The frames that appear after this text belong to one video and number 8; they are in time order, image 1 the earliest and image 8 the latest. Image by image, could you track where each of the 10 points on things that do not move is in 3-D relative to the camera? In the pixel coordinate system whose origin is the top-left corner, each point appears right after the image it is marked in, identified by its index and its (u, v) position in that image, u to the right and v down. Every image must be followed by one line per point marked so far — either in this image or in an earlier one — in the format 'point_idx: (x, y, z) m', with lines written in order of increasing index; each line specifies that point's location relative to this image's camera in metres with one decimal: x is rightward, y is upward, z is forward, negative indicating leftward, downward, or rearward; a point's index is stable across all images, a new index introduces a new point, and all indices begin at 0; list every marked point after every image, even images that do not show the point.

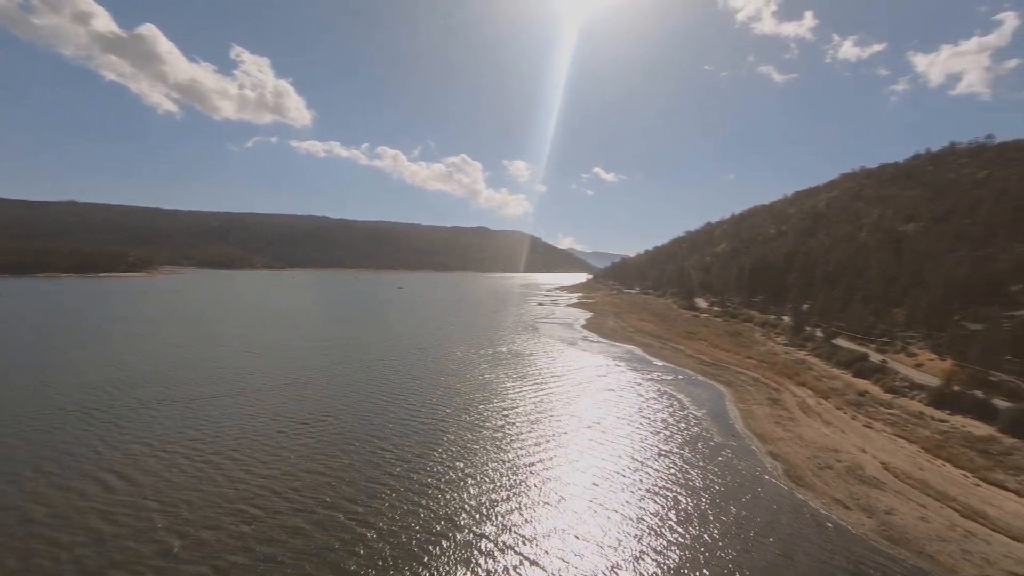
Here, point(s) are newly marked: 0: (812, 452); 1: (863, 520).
0: (+11.0, -6.0, +19.8) m
1: (+9.3, -6.1, +14.4) m
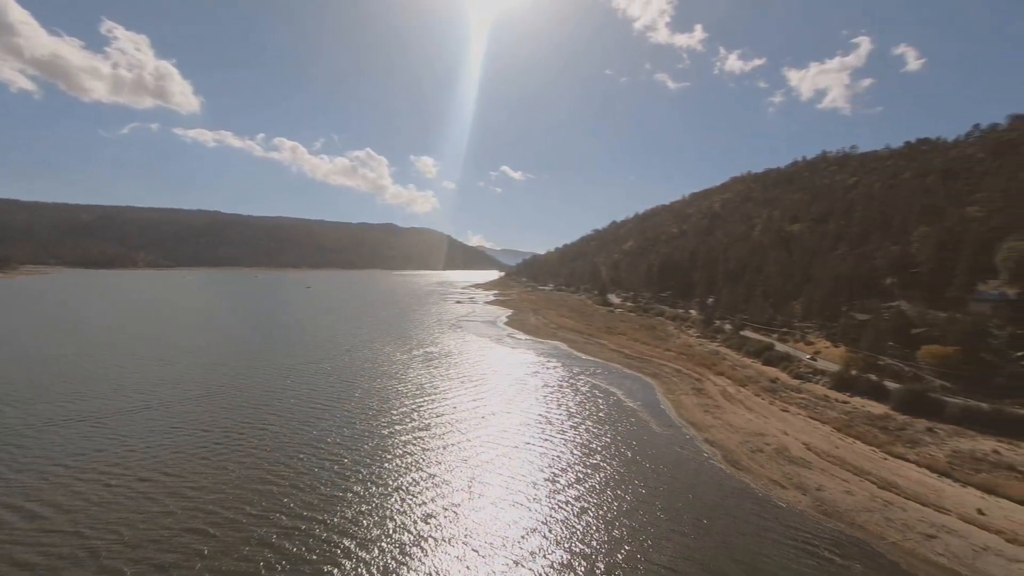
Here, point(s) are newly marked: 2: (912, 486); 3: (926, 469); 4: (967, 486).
0: (+9.1, -5.8, +21.3) m
1: (+8.3, -6.0, +15.6) m
2: (+11.9, -5.9, +16.3) m
3: (+13.5, -5.9, +17.8) m
4: (+13.7, -5.9, +16.2) m
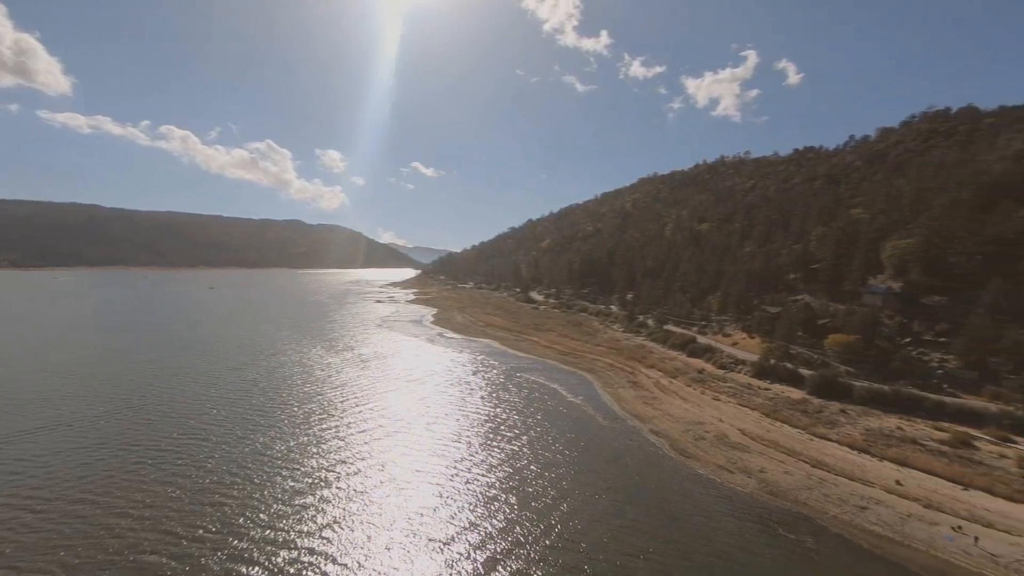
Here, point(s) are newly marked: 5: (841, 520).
0: (+7.1, -5.7, +22.5) m
1: (+7.2, -5.9, +16.7) m
2: (+10.7, -5.8, +17.9) m
3: (+12.1, -5.7, +19.6) m
4: (+12.4, -5.8, +18.1) m
5: (+8.6, -6.0, +14.1) m
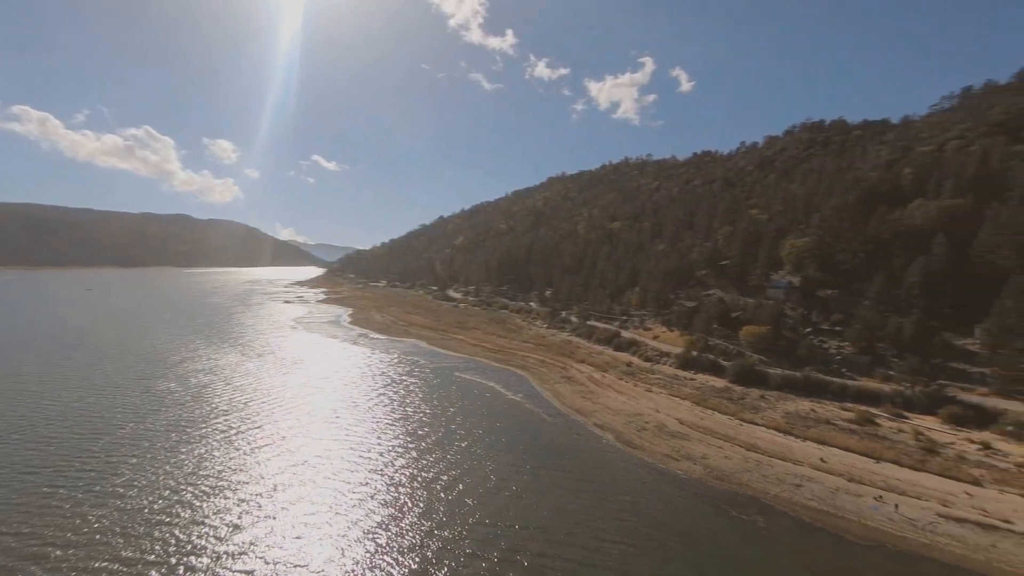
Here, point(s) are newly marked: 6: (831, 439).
0: (+4.9, -5.6, +23.3) m
1: (+5.8, -5.8, +17.7) m
2: (+9.1, -5.6, +19.4) m
3: (+10.2, -5.5, +21.3) m
4: (+10.8, -5.6, +19.9) m
5: (+7.6, -5.9, +15.3) m
6: (+11.6, -5.5, +19.8) m
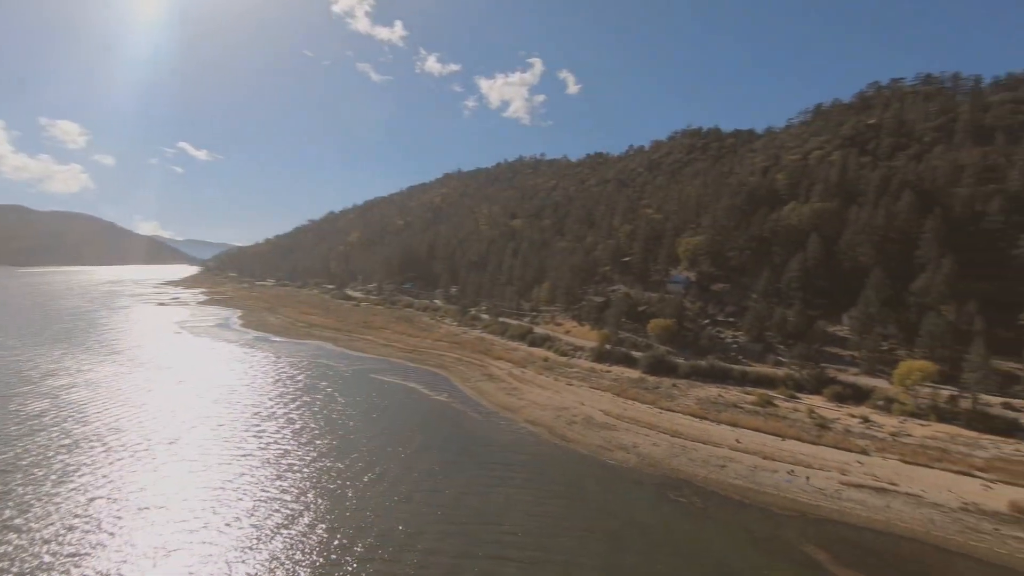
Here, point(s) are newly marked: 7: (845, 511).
0: (+1.8, -5.4, +23.9) m
1: (+3.9, -5.7, +18.5) m
2: (+6.8, -5.5, +20.8) m
3: (+7.4, -5.3, +22.9) m
4: (+8.3, -5.4, +21.6) m
5: (+6.0, -5.8, +16.5) m
6: (+9.1, -5.3, +21.7) m
7: (+8.9, -5.9, +14.4) m
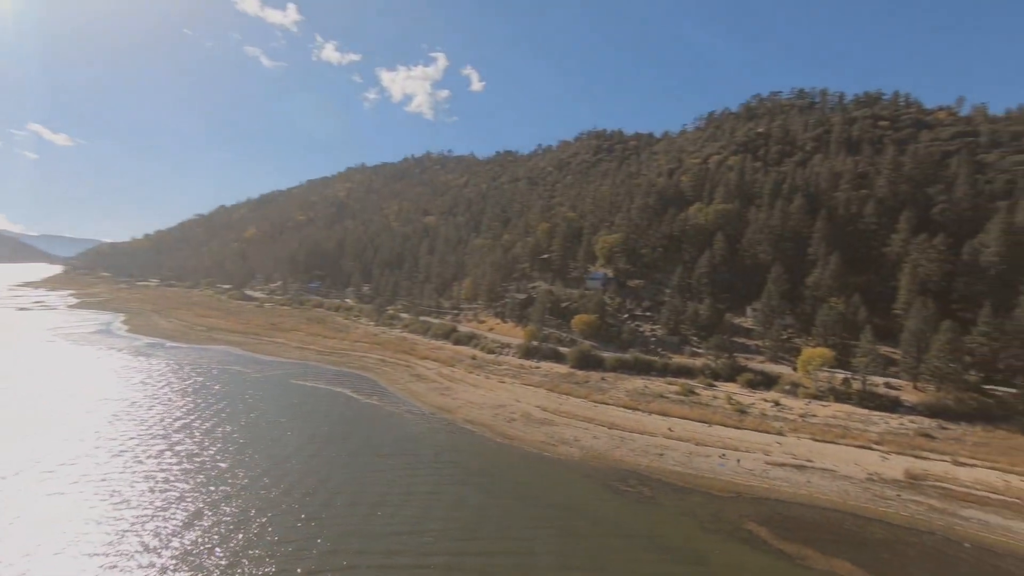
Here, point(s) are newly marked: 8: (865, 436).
0: (-0.9, -5.4, +23.9) m
1: (+2.0, -5.6, +18.9) m
2: (+4.5, -5.3, +21.7) m
3: (+4.8, -5.2, +23.9) m
4: (+5.8, -5.3, +22.7) m
5: (+4.5, -5.7, +17.3) m
6: (+6.6, -5.2, +23.0) m
7: (+7.6, -5.8, +15.7) m
8: (+12.8, -5.4, +19.8) m
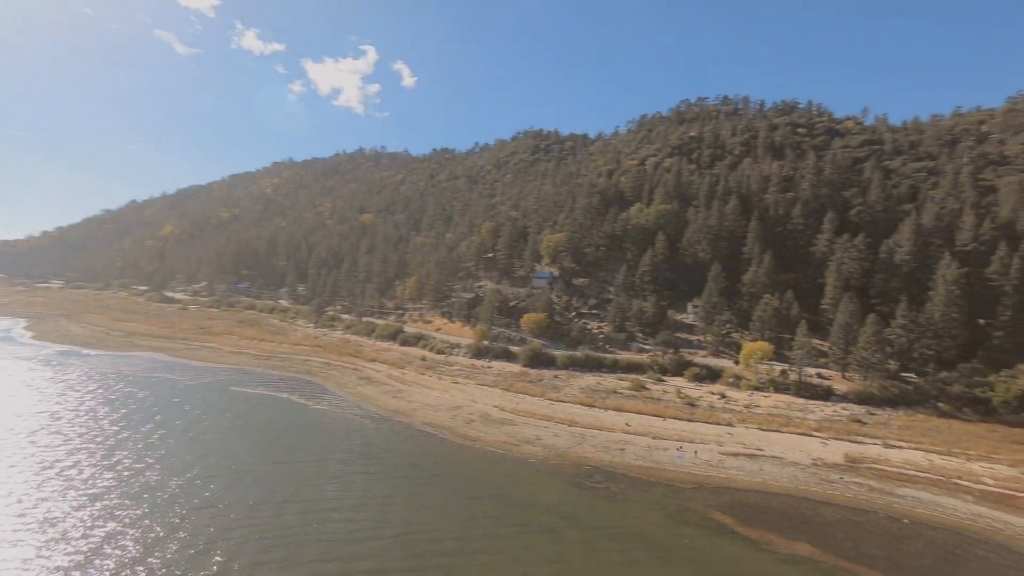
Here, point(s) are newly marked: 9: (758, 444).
0: (-2.7, -5.4, +23.6) m
1: (+0.7, -5.6, +19.0) m
2: (+2.9, -5.3, +22.0) m
3: (+2.9, -5.2, +24.2) m
4: (+4.1, -5.2, +23.2) m
5: (+3.4, -5.7, +17.7) m
6: (+4.9, -5.1, +23.6) m
7: (+6.7, -5.8, +16.5) m
8: (+11.3, -5.3, +21.1) m
9: (+8.6, -5.5, +19.1) m
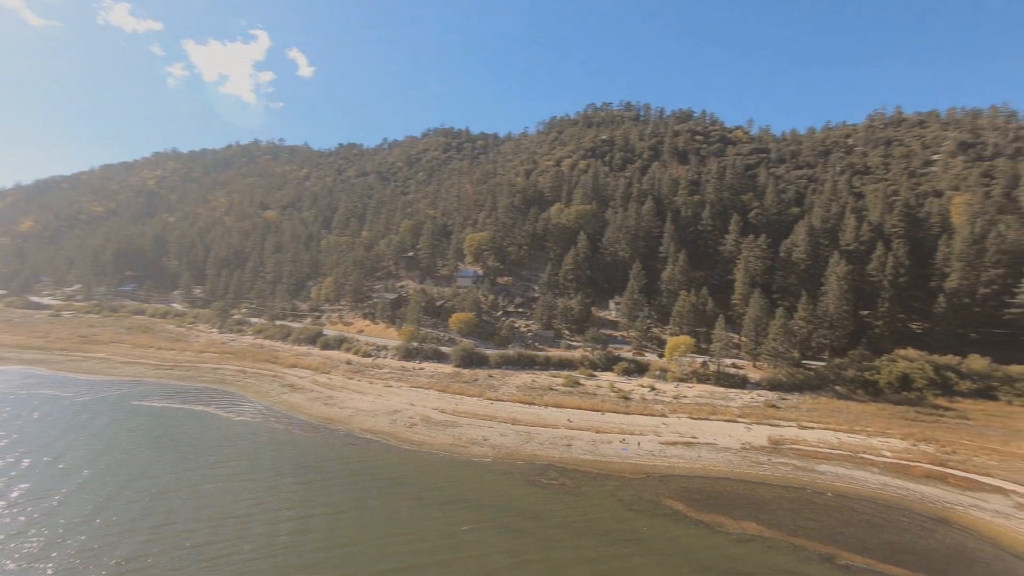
0: (-5.3, -5.4, +22.9) m
1: (-1.1, -5.6, +18.9) m
2: (+0.5, -5.3, +22.3) m
3: (+0.2, -5.1, +24.5) m
4: (+1.5, -5.2, +23.7) m
5: (+1.8, -5.6, +18.1) m
6: (+2.2, -5.0, +24.1) m
7: (+5.2, -5.7, +17.4) m
8: (+9.0, -5.1, +22.8) m
9: (+6.7, -5.4, +20.3) m
